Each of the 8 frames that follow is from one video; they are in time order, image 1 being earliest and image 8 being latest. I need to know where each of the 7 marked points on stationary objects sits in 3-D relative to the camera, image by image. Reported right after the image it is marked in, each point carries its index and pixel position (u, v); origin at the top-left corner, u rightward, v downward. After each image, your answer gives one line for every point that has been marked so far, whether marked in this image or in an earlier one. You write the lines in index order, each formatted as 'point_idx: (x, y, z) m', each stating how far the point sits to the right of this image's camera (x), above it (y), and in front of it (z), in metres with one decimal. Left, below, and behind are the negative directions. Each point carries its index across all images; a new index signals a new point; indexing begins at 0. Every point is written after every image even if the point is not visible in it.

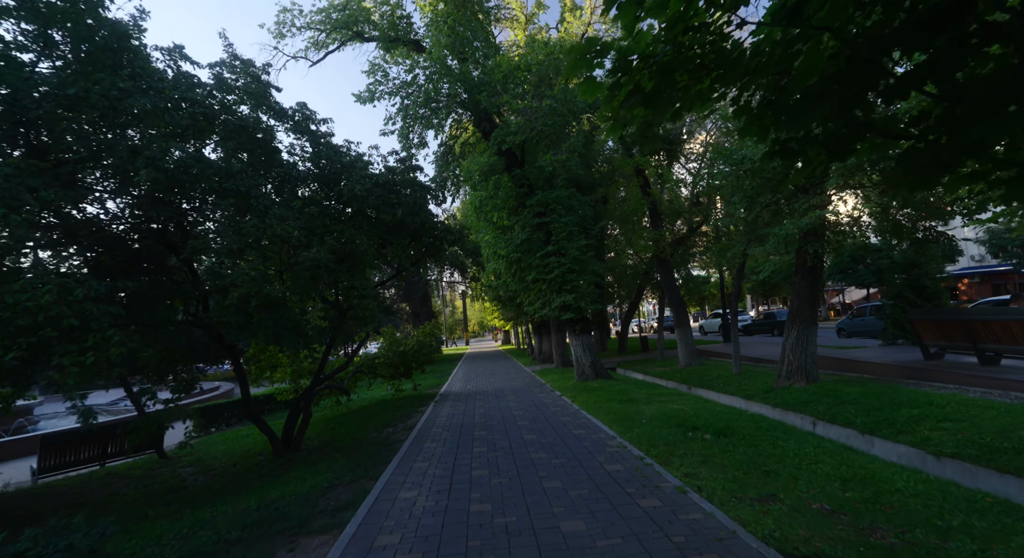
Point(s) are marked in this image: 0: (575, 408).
0: (+1.3, -2.7, +10.9) m
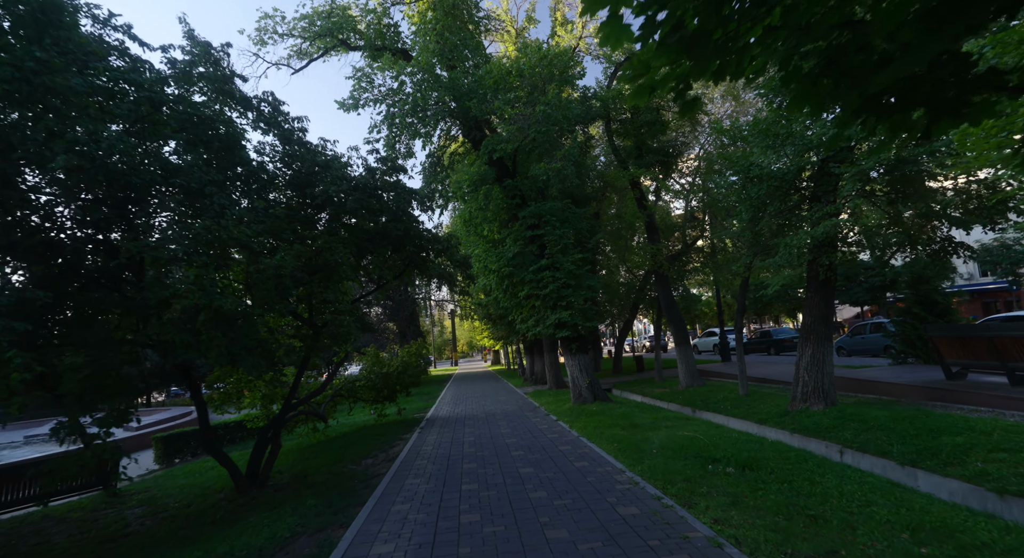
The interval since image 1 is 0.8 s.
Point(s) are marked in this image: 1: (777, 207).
0: (+1.2, -3.0, +10.0) m
1: (+5.7, +1.6, +11.4) m
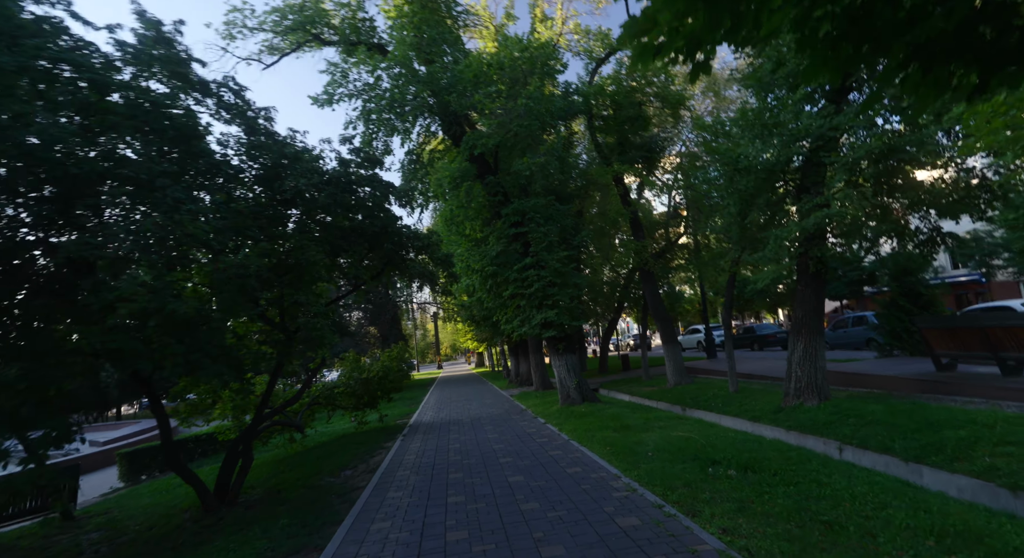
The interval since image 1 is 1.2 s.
0: (+0.9, -2.9, +9.6) m
1: (+5.4, +1.7, +11.2) m
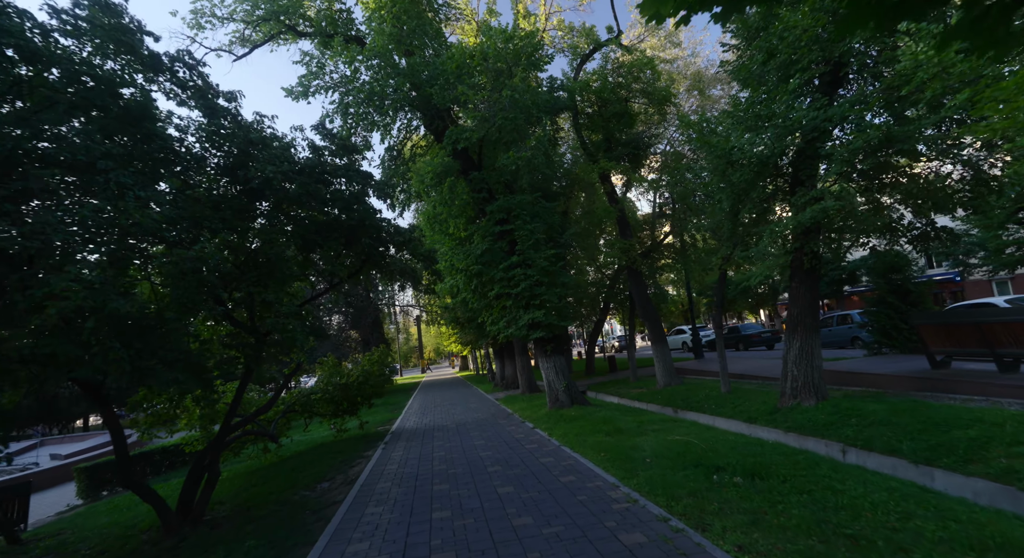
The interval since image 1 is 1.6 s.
0: (+0.7, -2.9, +9.1) m
1: (+5.1, +1.8, +10.9) m
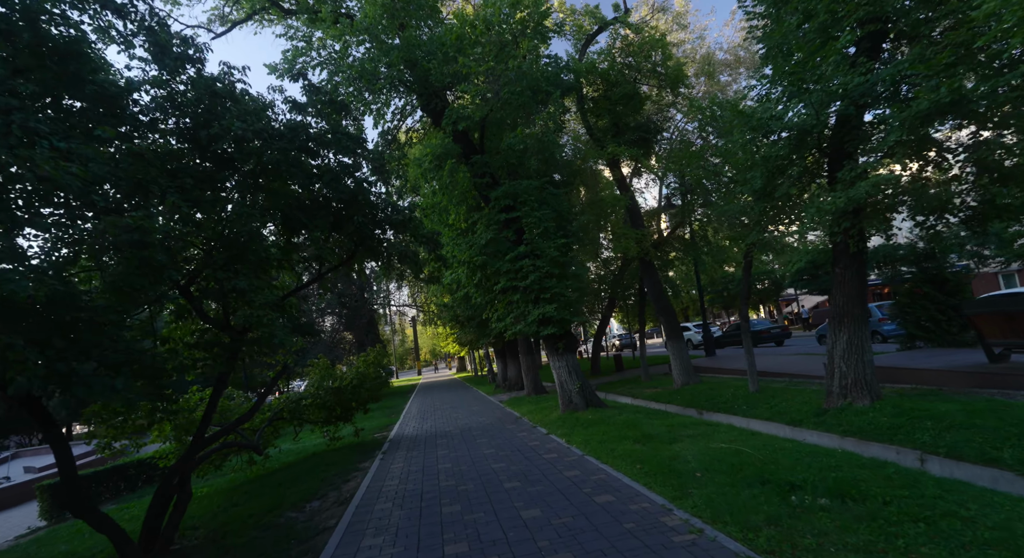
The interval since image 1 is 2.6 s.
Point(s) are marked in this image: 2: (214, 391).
0: (+1.0, -2.7, +8.1) m
1: (+5.2, +2.0, +9.9) m
2: (-3.8, -1.4, +6.7) m
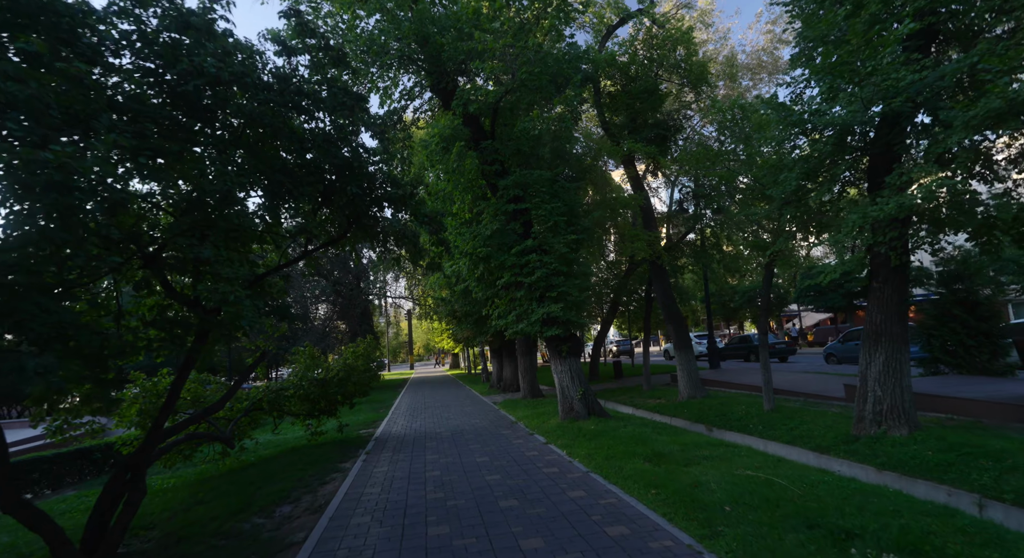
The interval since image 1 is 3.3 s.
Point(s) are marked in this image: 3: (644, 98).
0: (+0.9, -2.6, +7.3) m
1: (+5.5, +1.8, +9.1) m
2: (-3.8, -1.1, +5.9) m
3: (+4.1, +5.6, +16.1) m
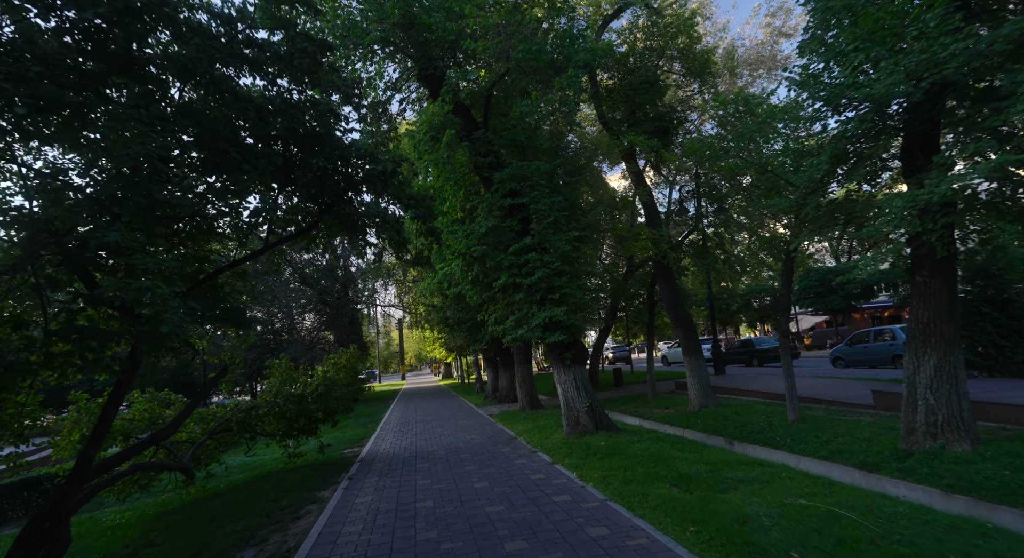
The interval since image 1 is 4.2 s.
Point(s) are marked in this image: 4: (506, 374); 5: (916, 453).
0: (+1.0, -2.6, +6.3) m
1: (+5.4, +1.9, +8.2) m
2: (-3.7, -1.1, +4.9) m
3: (+3.8, +5.5, +15.3) m
4: (-0.2, -3.6, +19.8) m
5: (+5.1, -2.2, +6.6) m
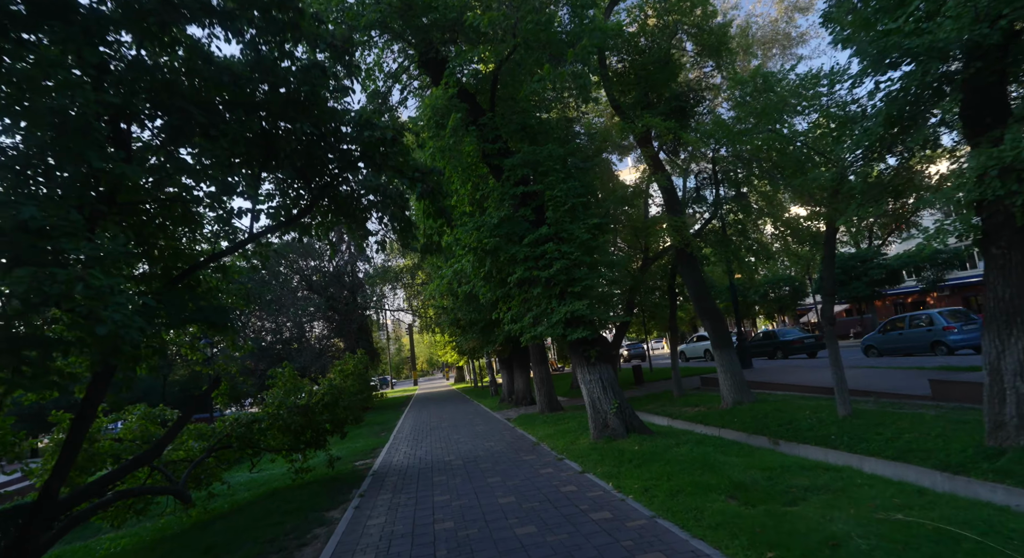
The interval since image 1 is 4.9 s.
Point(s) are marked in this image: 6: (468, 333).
0: (+1.3, -2.4, +5.5) m
1: (+5.6, +2.2, +7.4) m
2: (-3.5, -1.1, +4.1) m
3: (+4.0, +5.7, +14.5) m
4: (+0.4, -3.5, +19.0) m
5: (+5.4, -1.9, +5.7) m
6: (-1.5, -1.8, +17.9) m
